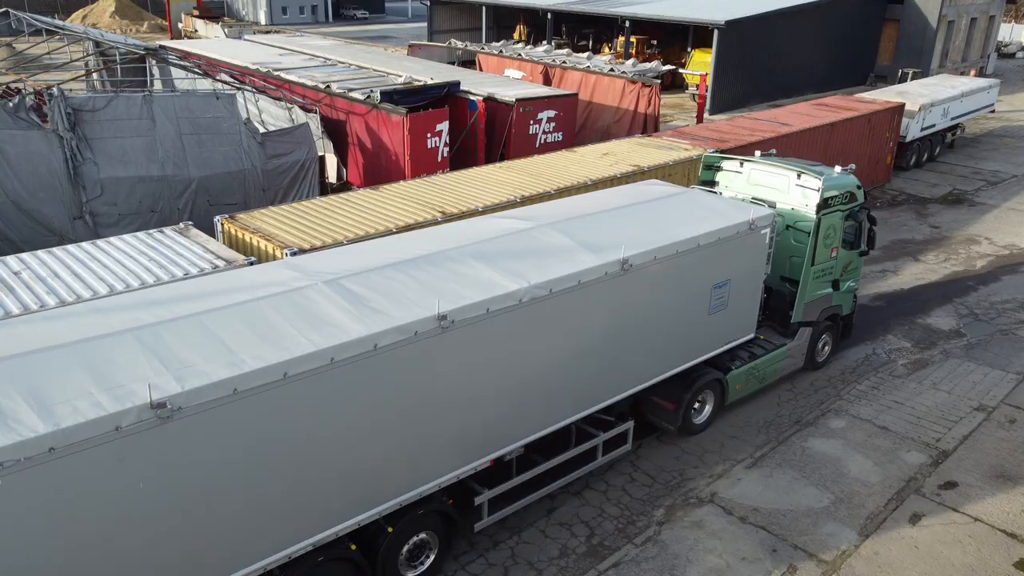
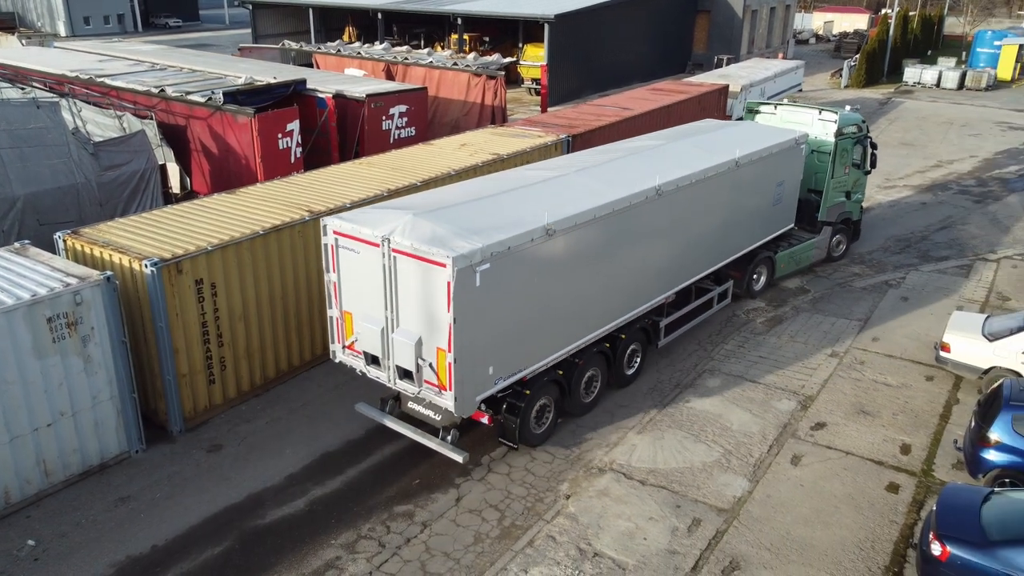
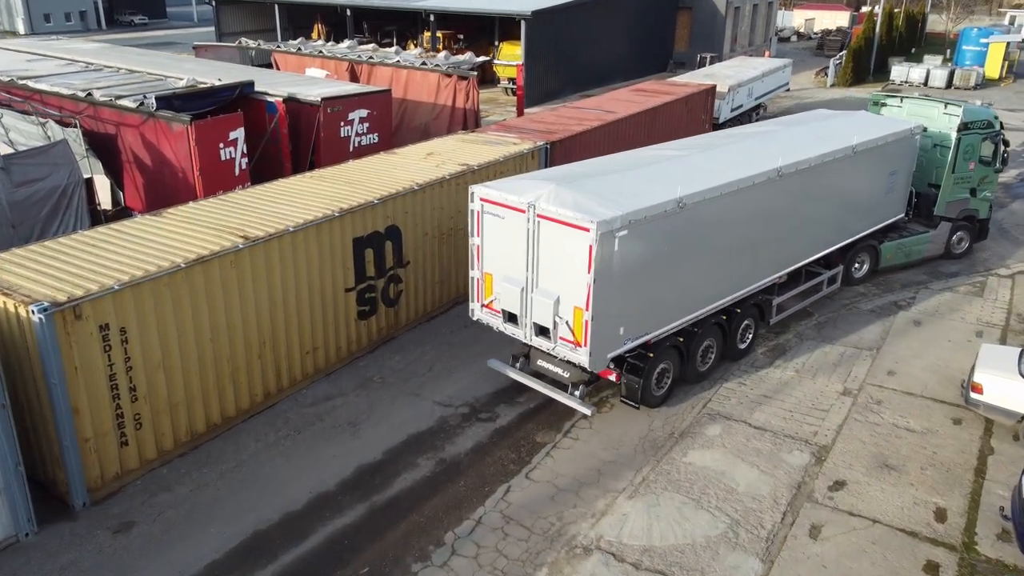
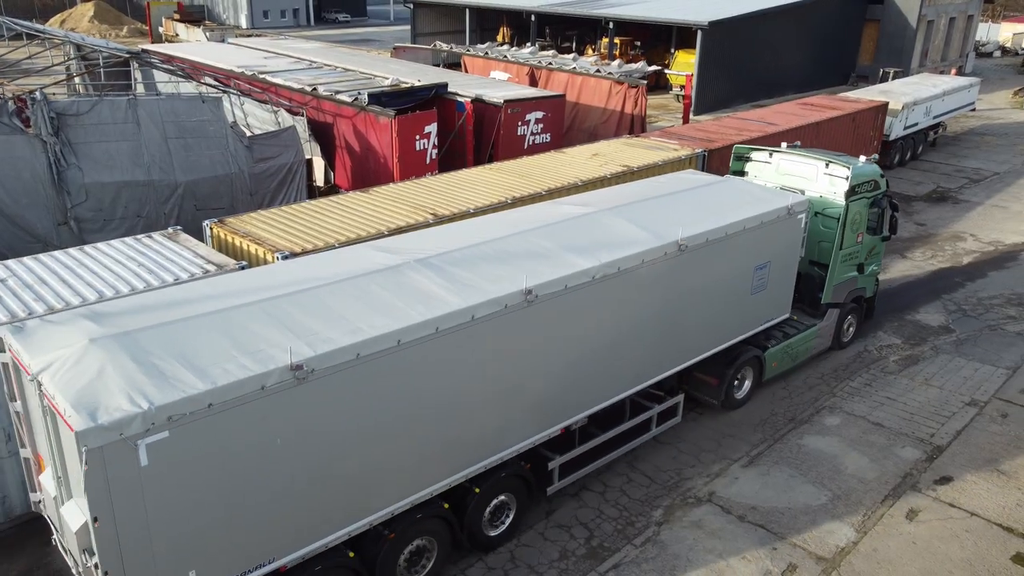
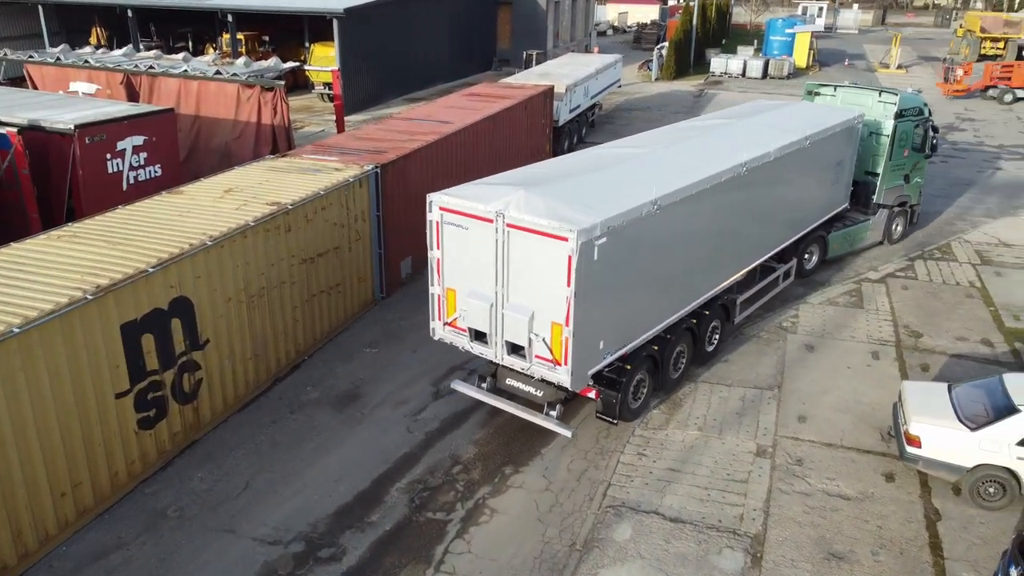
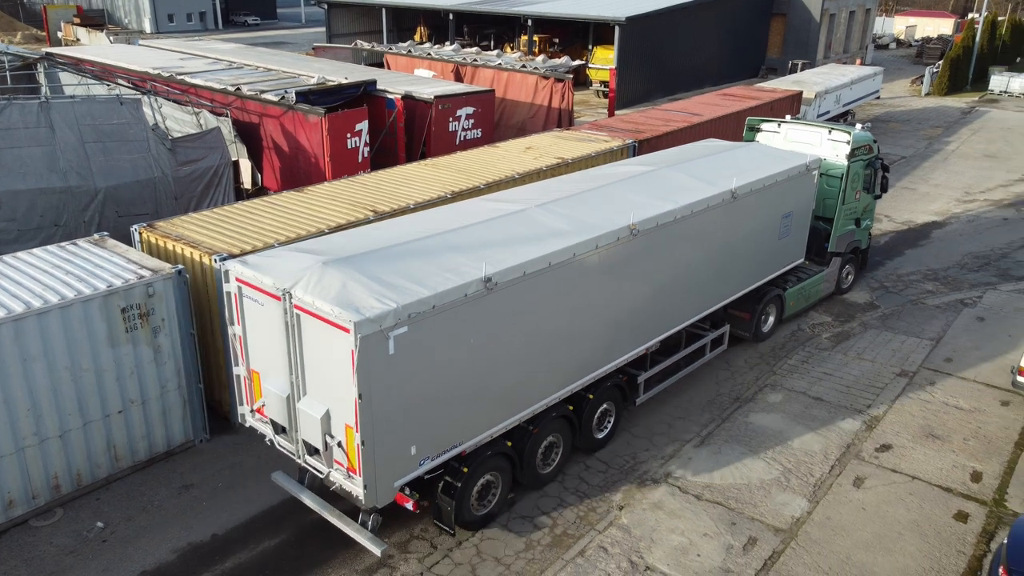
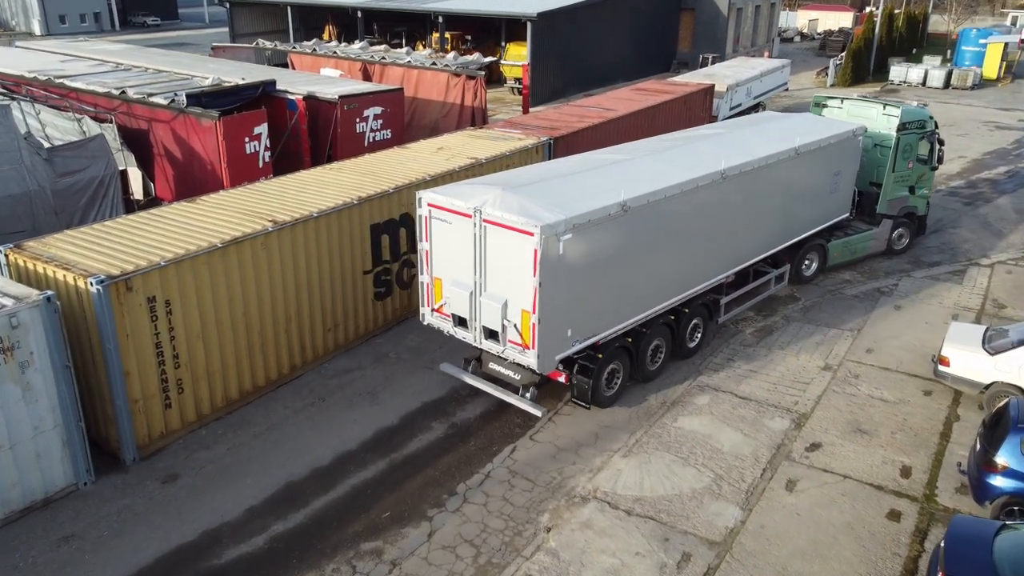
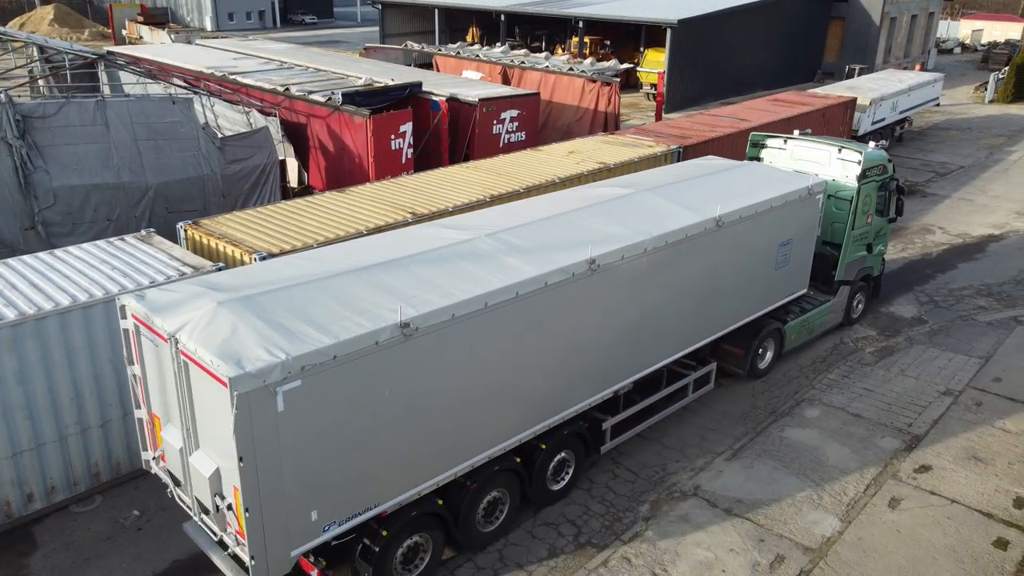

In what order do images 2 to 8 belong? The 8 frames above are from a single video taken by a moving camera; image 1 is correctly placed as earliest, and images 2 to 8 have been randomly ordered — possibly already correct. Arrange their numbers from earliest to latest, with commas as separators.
4, 8, 6, 2, 7, 3, 5
